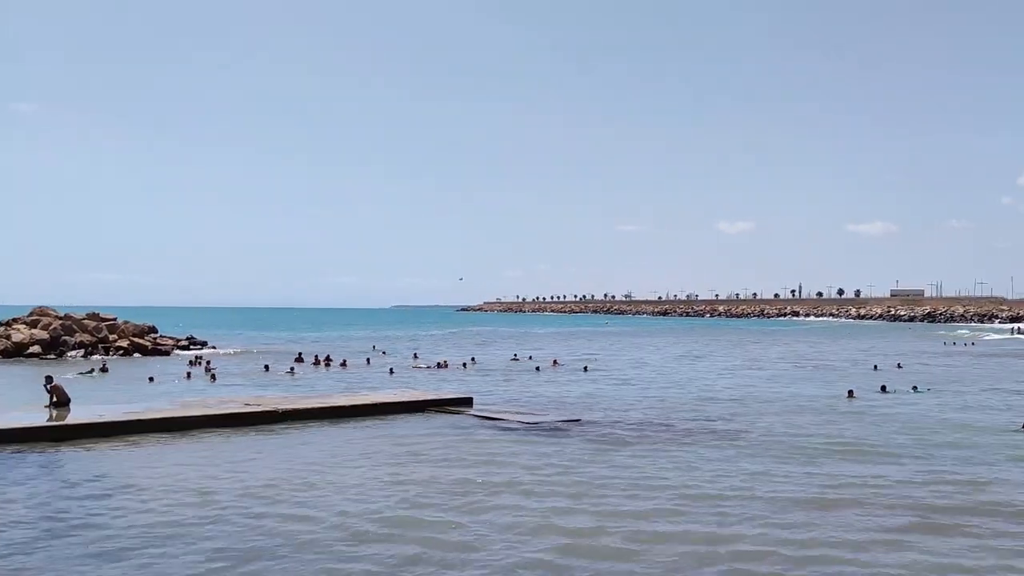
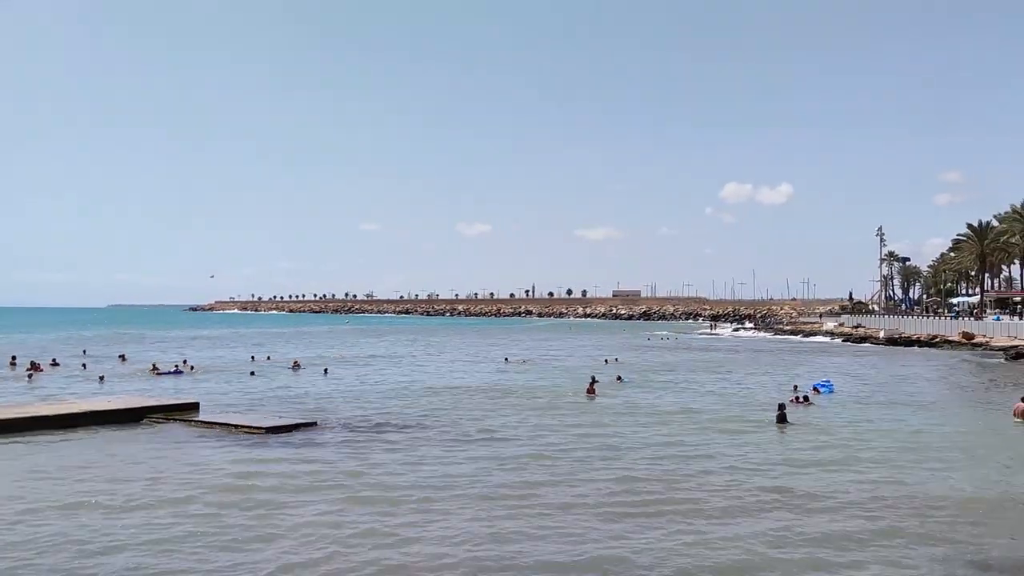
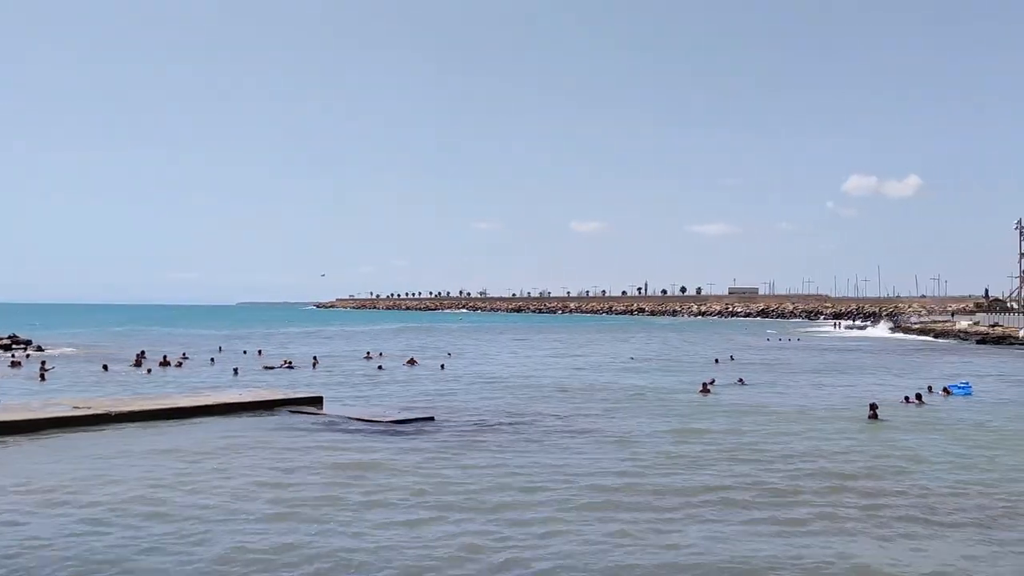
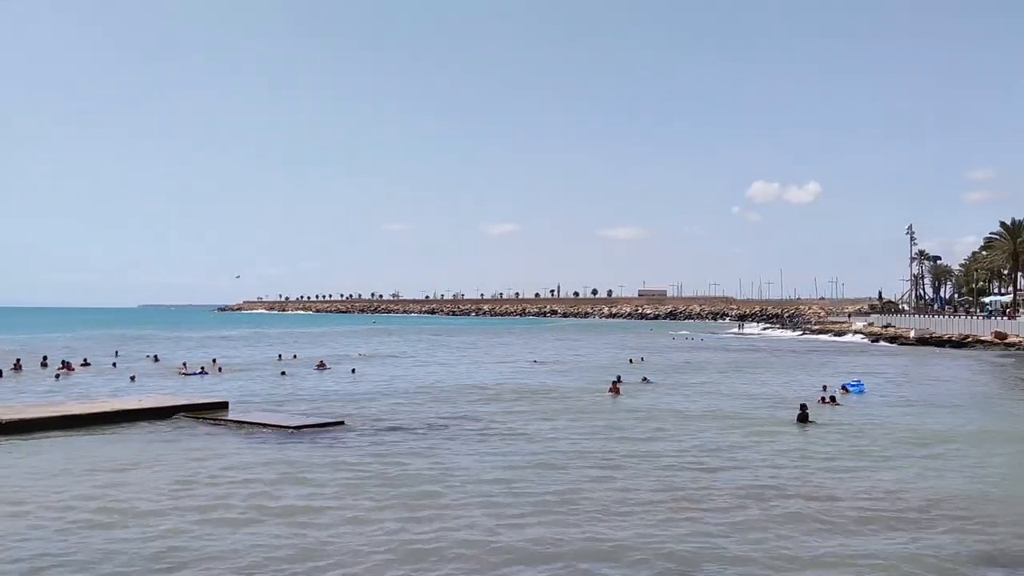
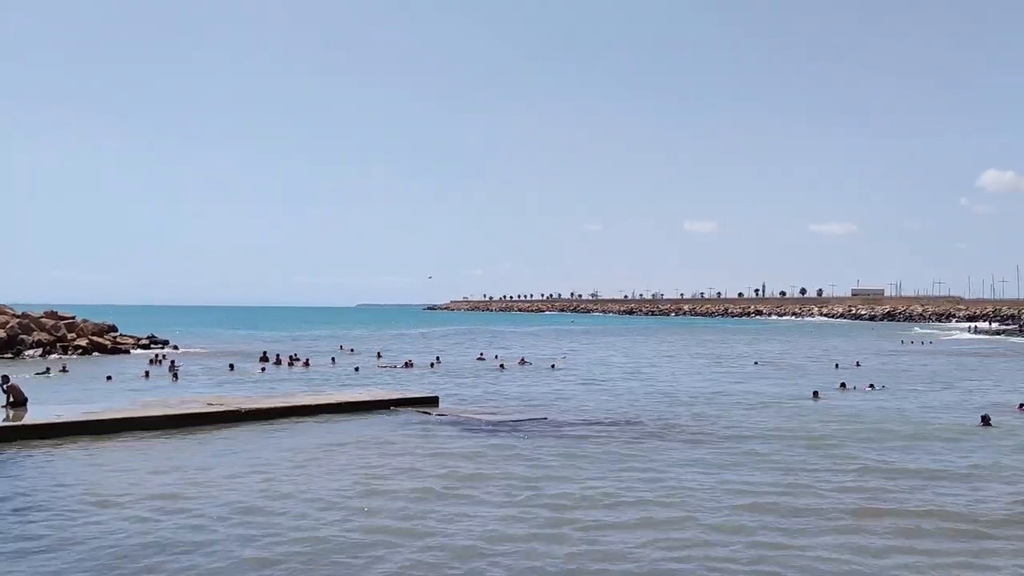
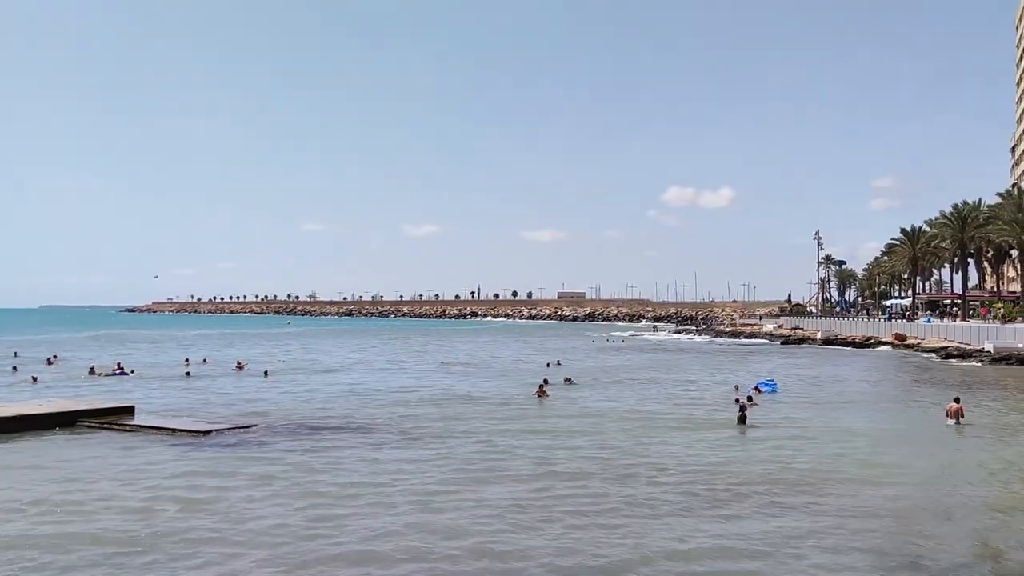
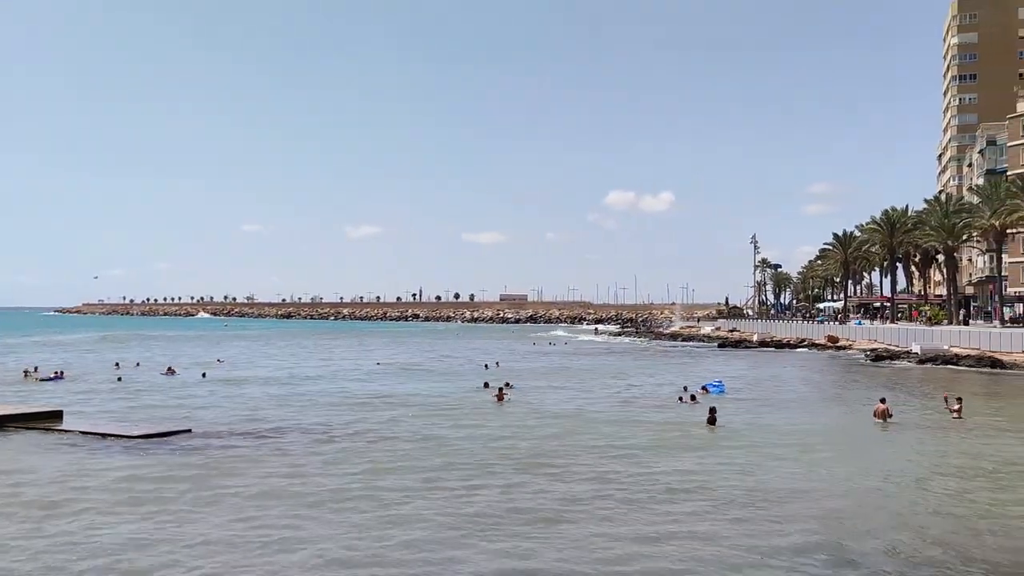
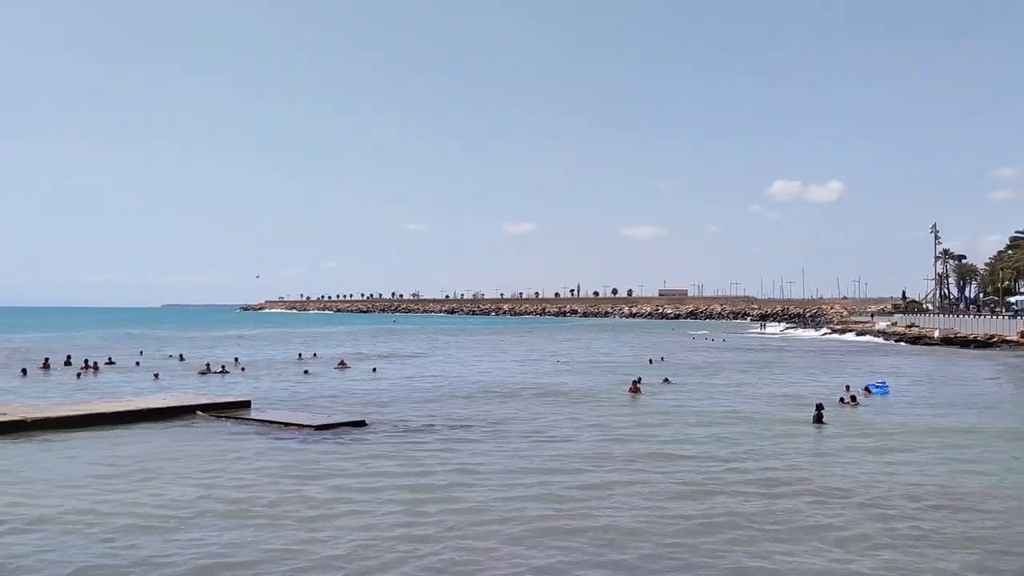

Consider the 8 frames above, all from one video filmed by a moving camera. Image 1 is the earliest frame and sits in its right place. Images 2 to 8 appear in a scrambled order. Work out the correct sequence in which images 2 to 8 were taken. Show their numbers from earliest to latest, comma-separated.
5, 3, 8, 4, 2, 6, 7
